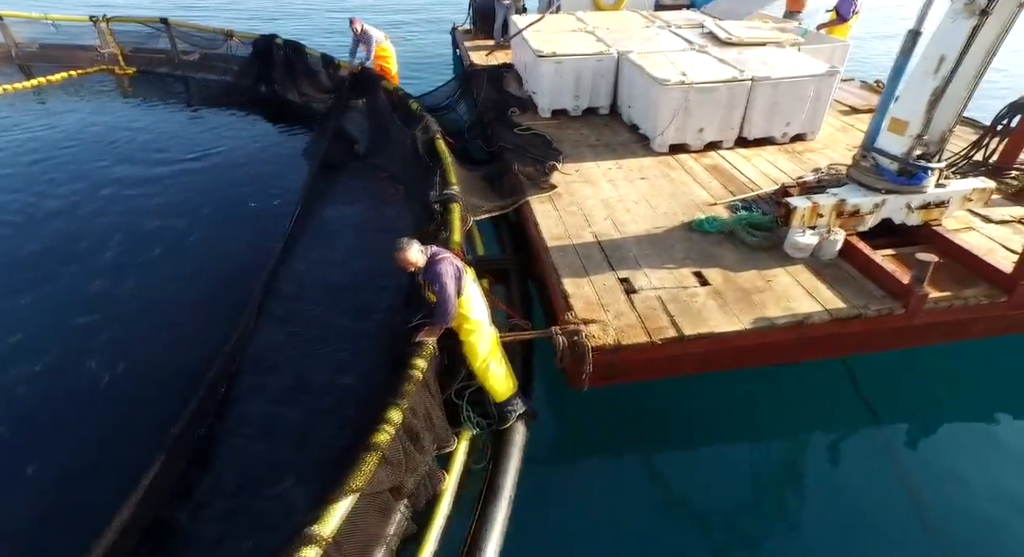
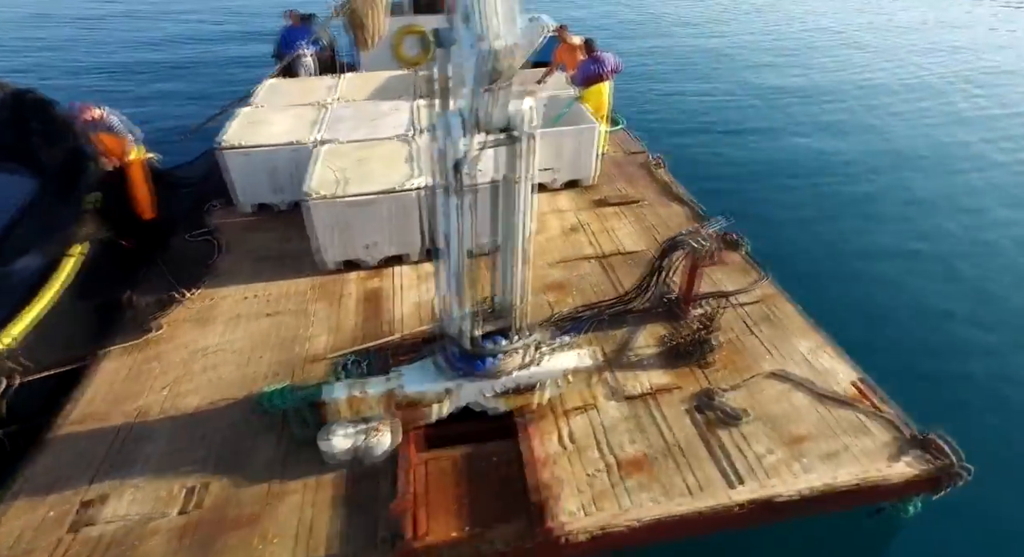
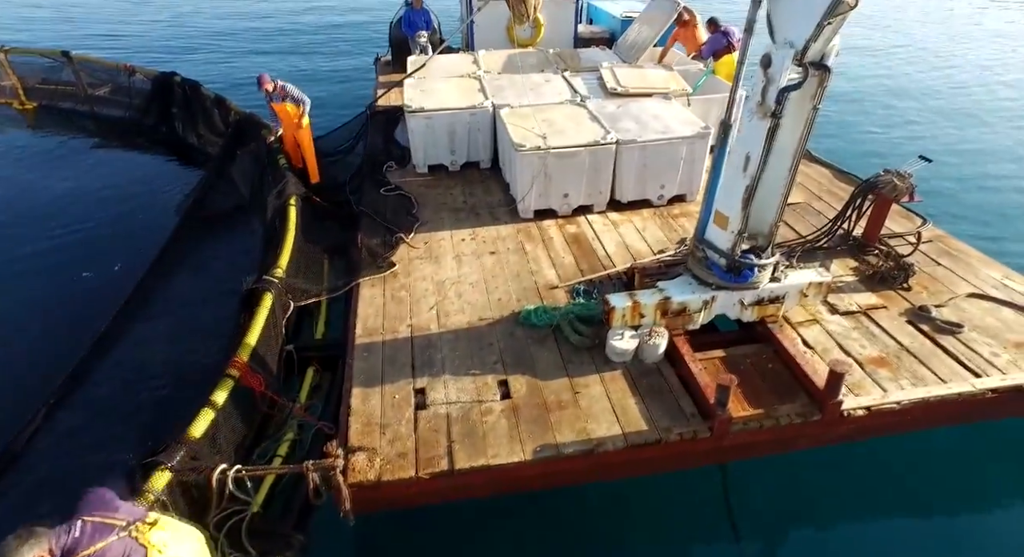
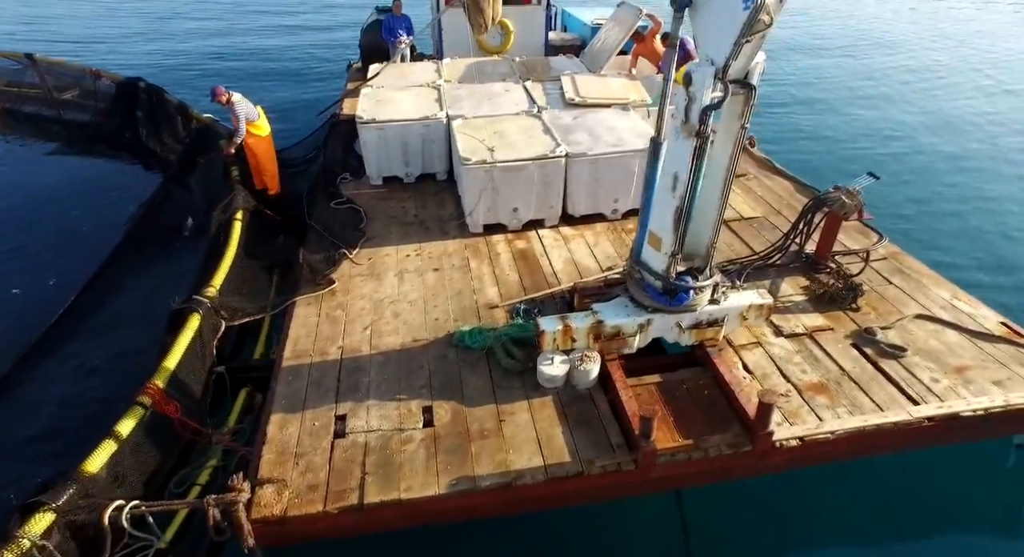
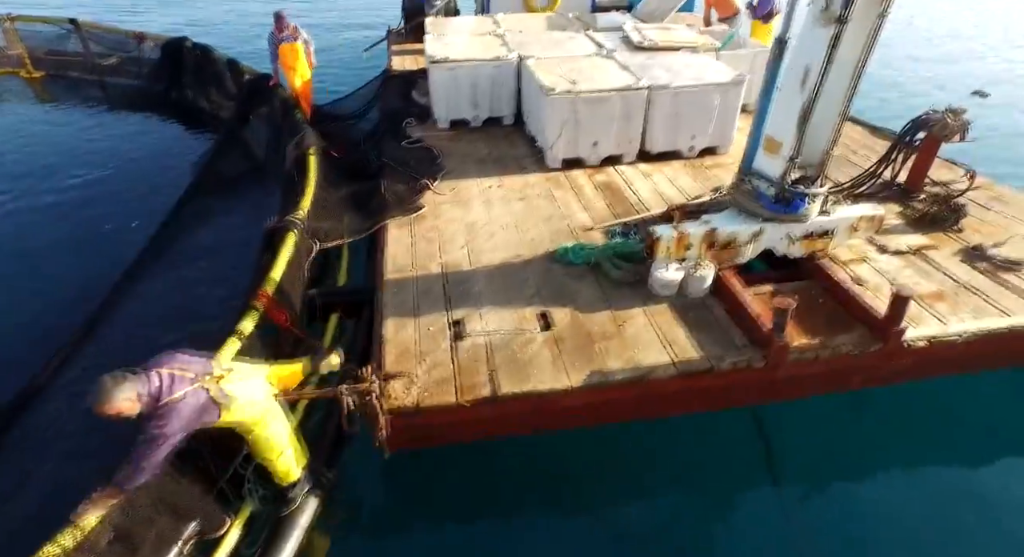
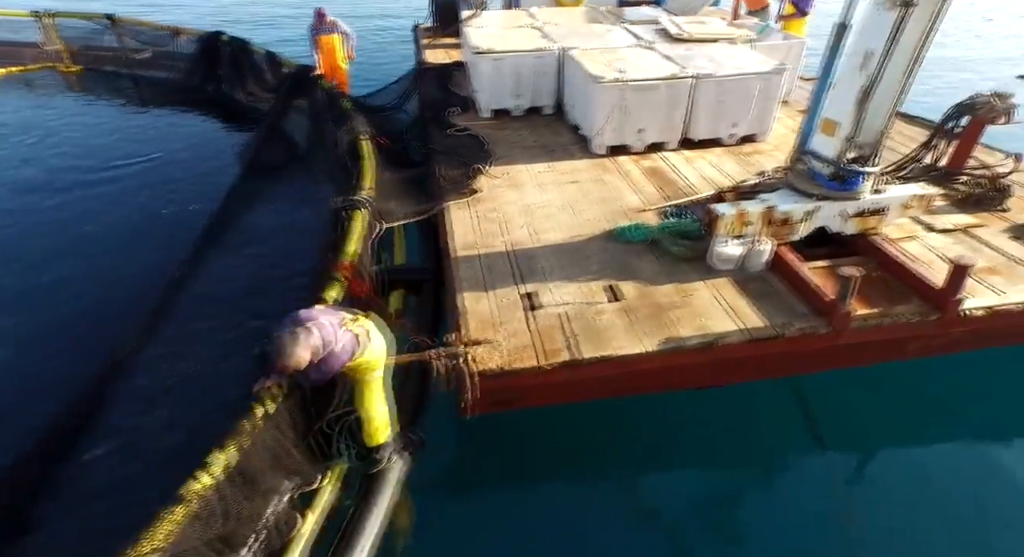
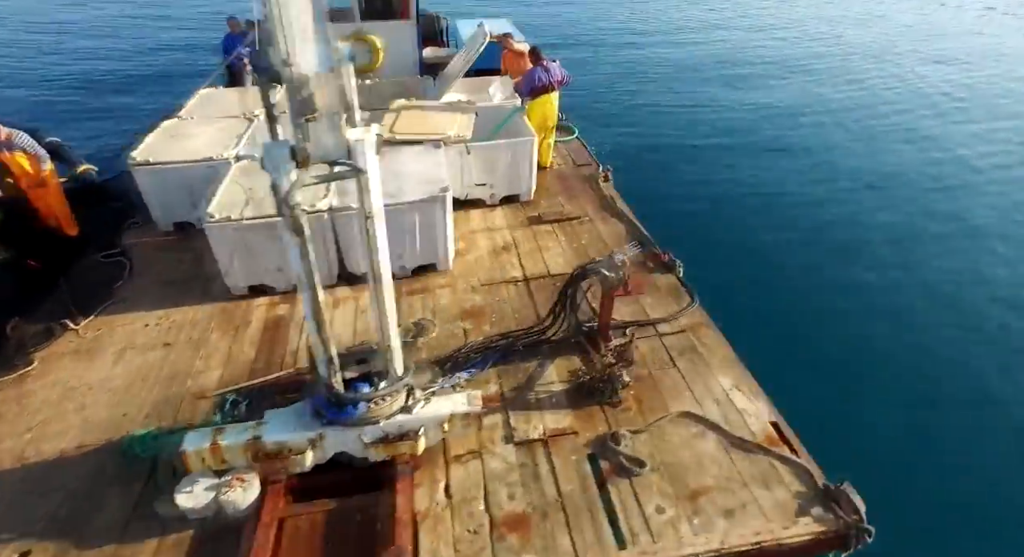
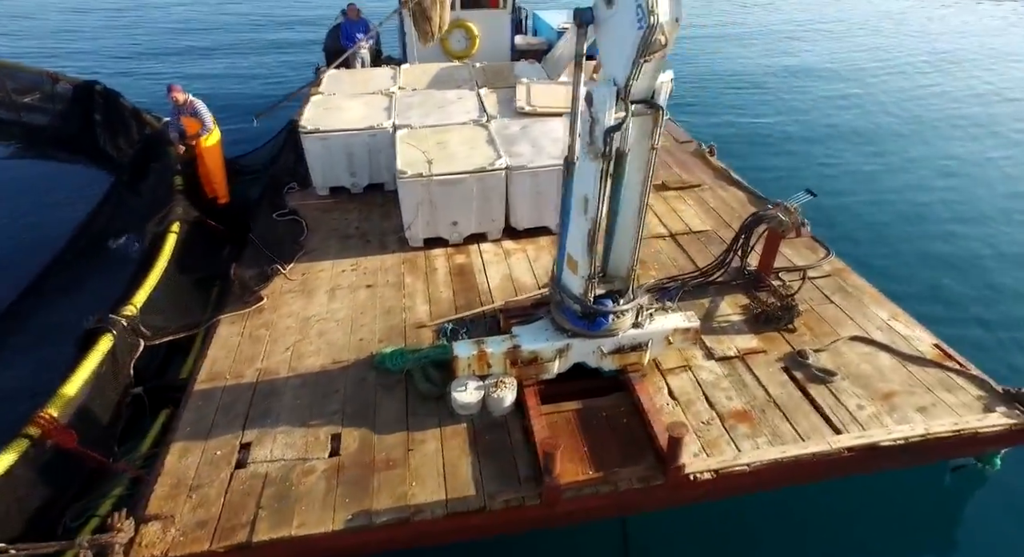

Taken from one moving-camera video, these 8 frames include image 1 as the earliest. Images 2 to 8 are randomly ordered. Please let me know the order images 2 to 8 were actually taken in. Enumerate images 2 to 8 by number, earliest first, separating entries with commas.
6, 5, 3, 4, 8, 2, 7
